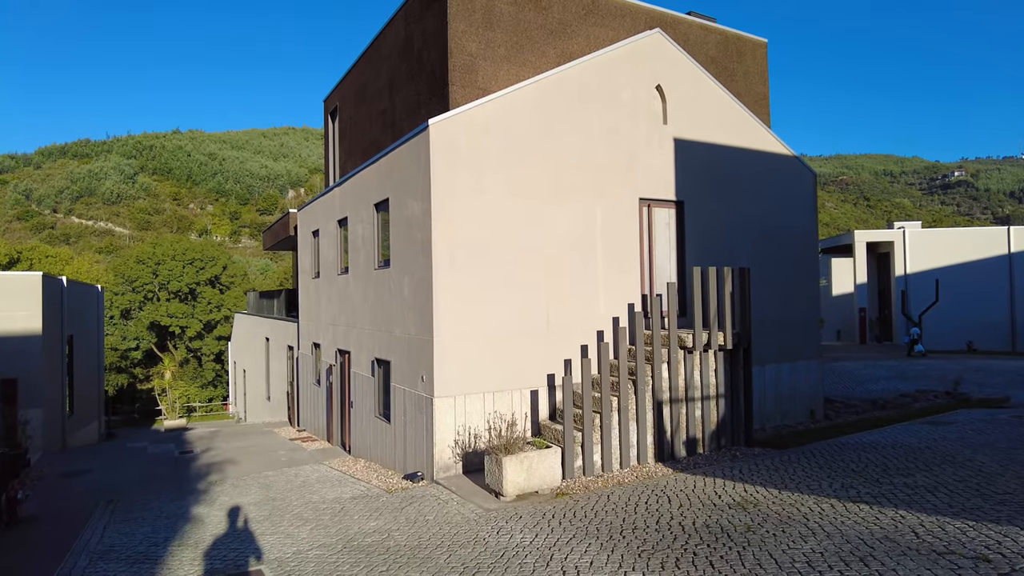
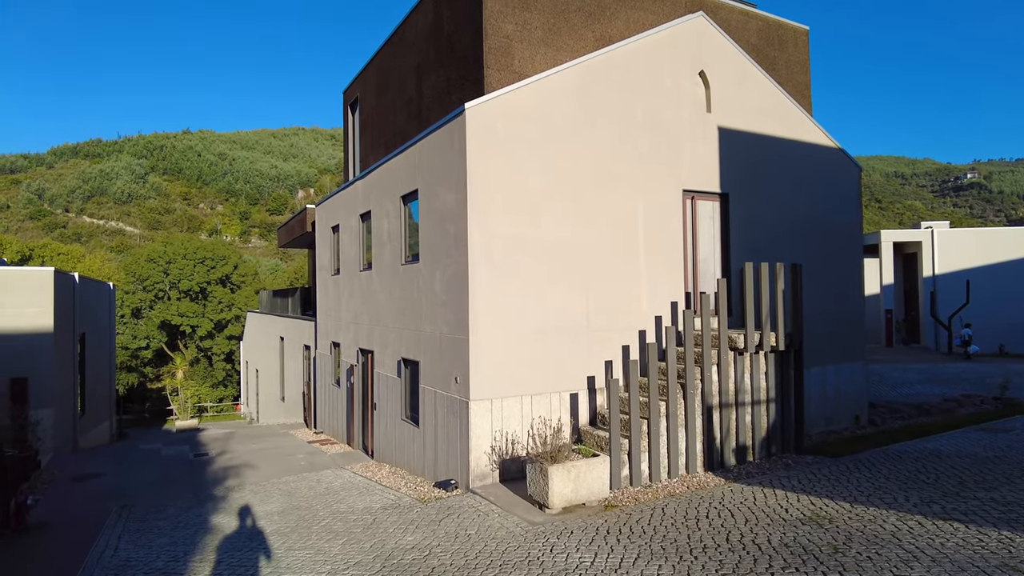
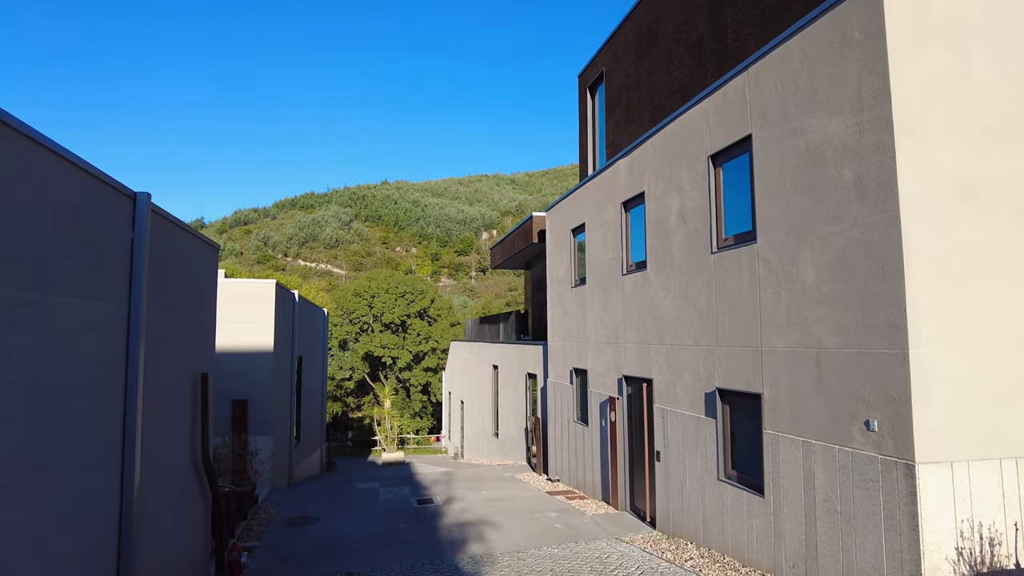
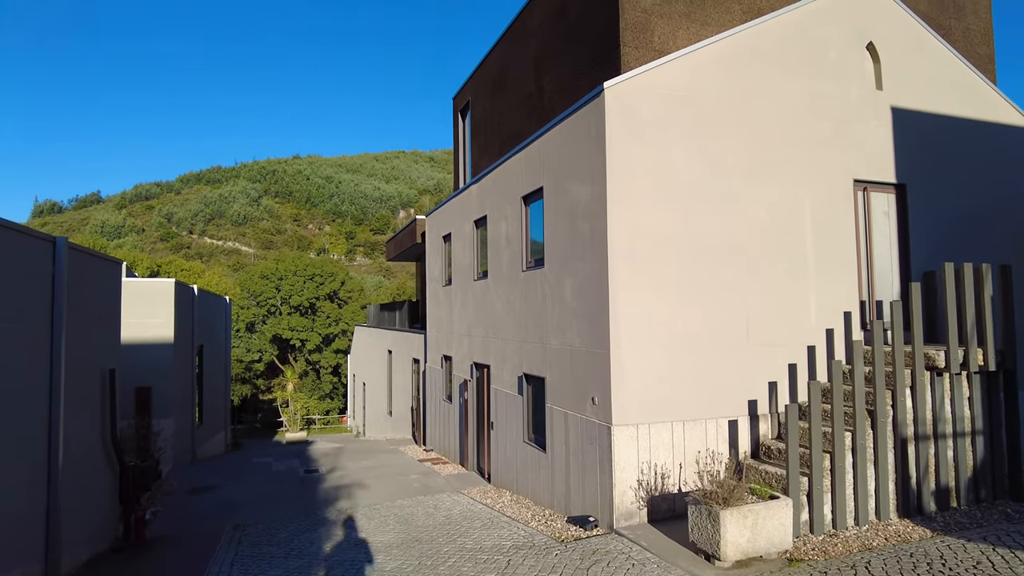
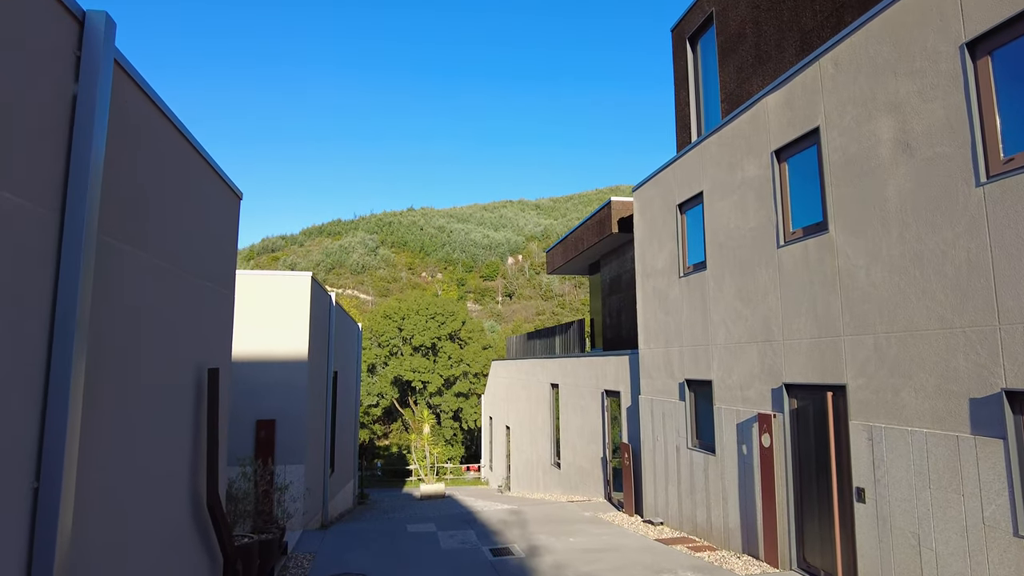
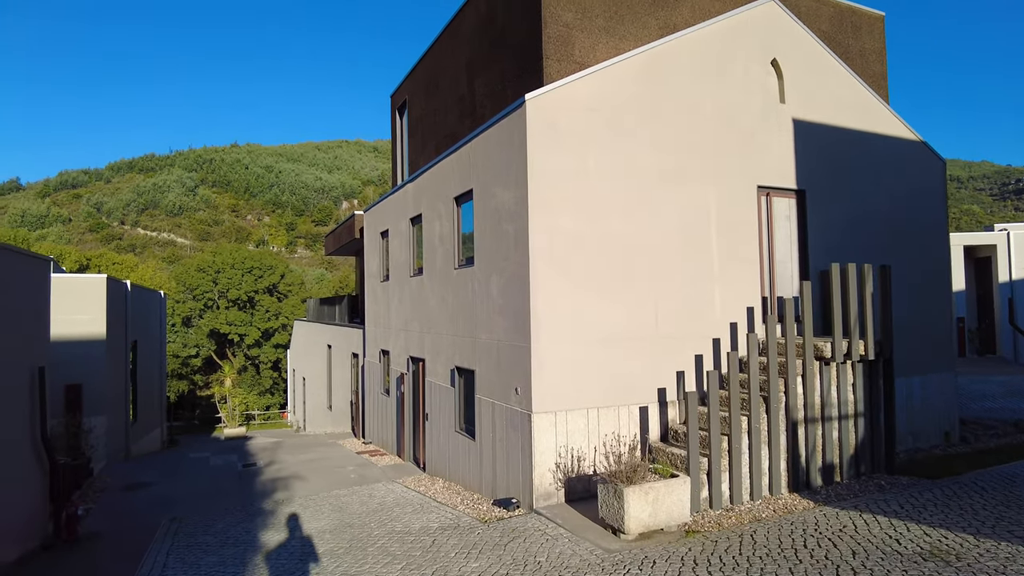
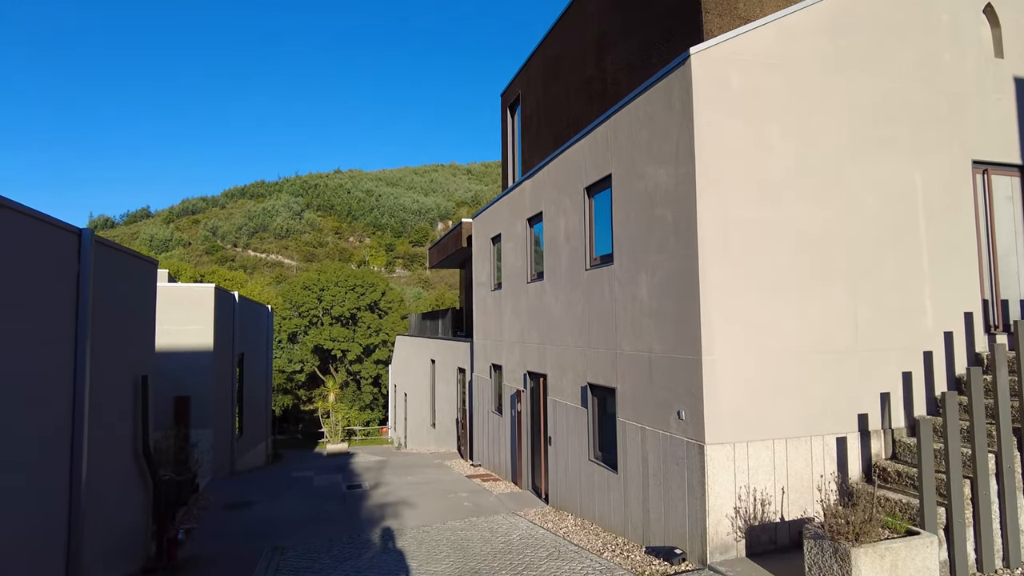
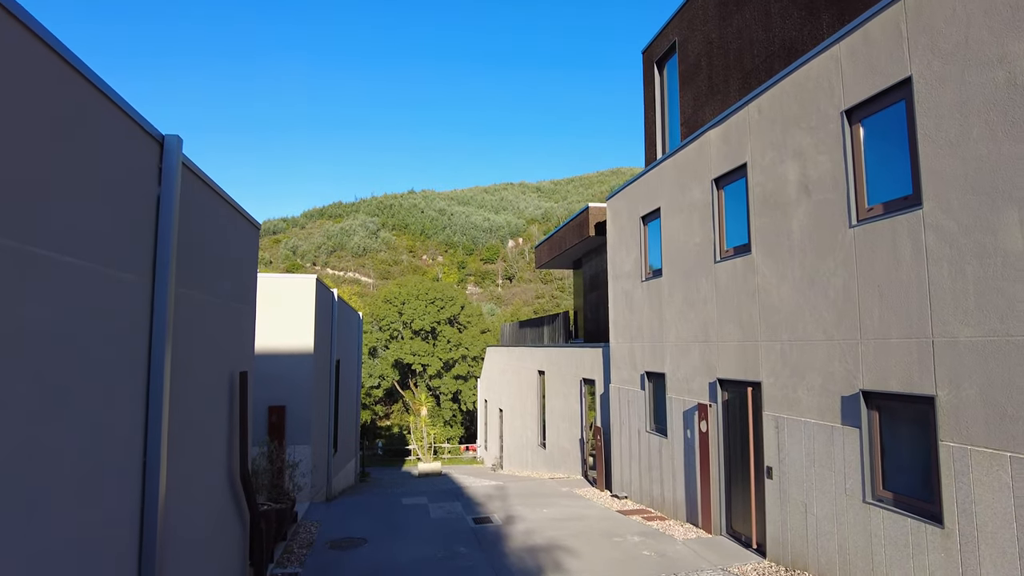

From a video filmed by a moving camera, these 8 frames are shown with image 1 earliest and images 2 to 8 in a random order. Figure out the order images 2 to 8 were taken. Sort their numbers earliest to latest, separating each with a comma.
2, 6, 4, 7, 3, 8, 5
